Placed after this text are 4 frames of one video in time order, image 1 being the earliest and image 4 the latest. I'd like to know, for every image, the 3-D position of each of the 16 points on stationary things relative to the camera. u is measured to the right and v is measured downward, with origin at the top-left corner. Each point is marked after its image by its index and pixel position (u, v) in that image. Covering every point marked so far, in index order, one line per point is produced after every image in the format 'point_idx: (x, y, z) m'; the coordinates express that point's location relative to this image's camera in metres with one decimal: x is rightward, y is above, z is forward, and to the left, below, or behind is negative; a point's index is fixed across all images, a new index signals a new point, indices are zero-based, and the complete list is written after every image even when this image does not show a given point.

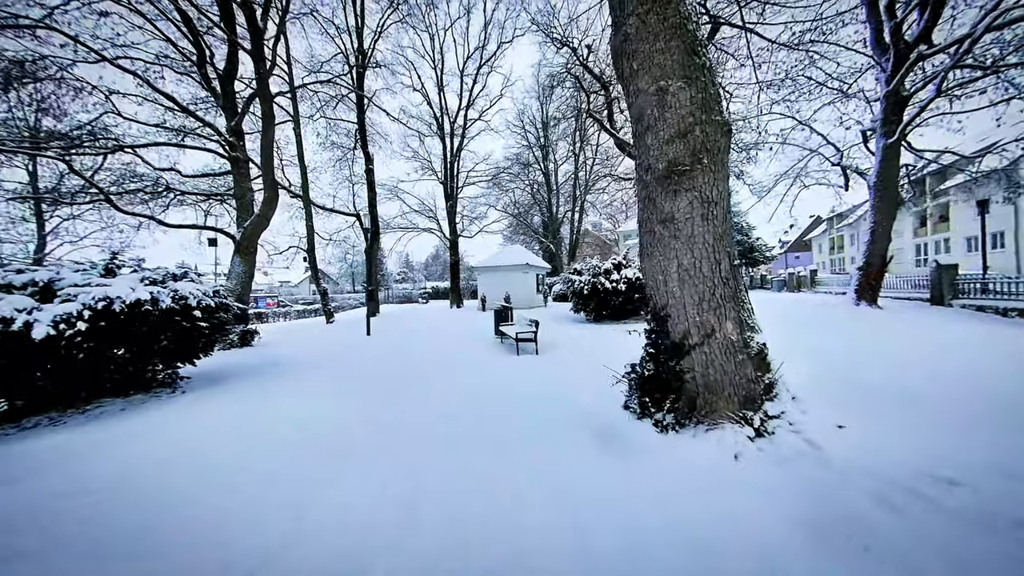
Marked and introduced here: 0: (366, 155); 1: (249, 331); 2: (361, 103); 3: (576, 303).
0: (-6.1, +5.6, +16.1) m
1: (-5.3, -0.9, +7.8) m
2: (-6.1, +7.4, +15.6) m
3: (+1.6, -0.4, +9.6) m
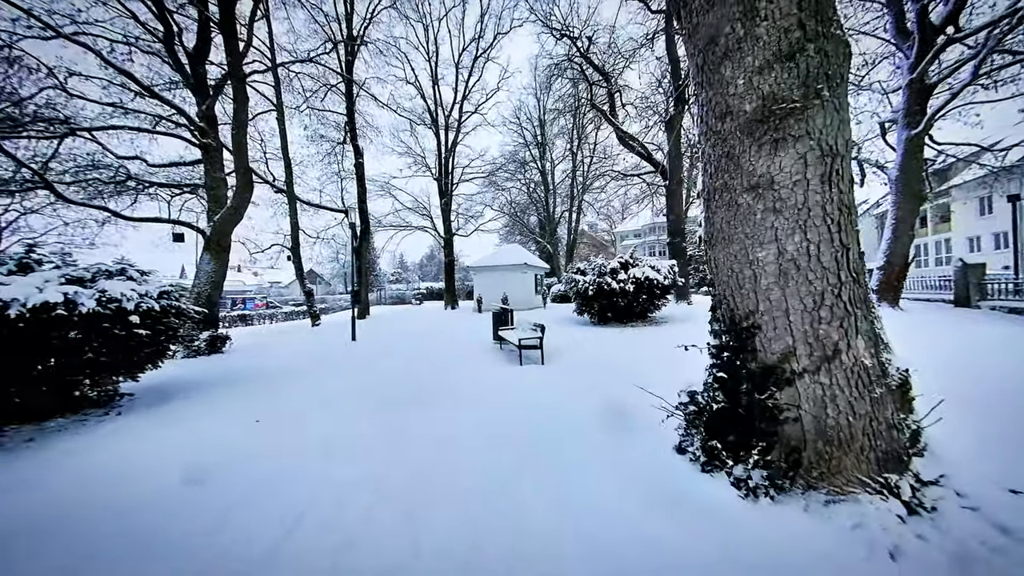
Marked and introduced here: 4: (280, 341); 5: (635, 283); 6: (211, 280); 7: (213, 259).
0: (-6.2, +5.5, +15.4) m
1: (-5.3, -0.9, +7.0) m
2: (-6.2, +7.4, +14.8) m
3: (+1.5, -0.4, +8.9) m
4: (-7.4, -1.7, +12.3) m
5: (+2.6, +0.1, +8.2) m
6: (-5.4, +0.1, +7.0) m
7: (-5.4, +0.5, +7.0) m
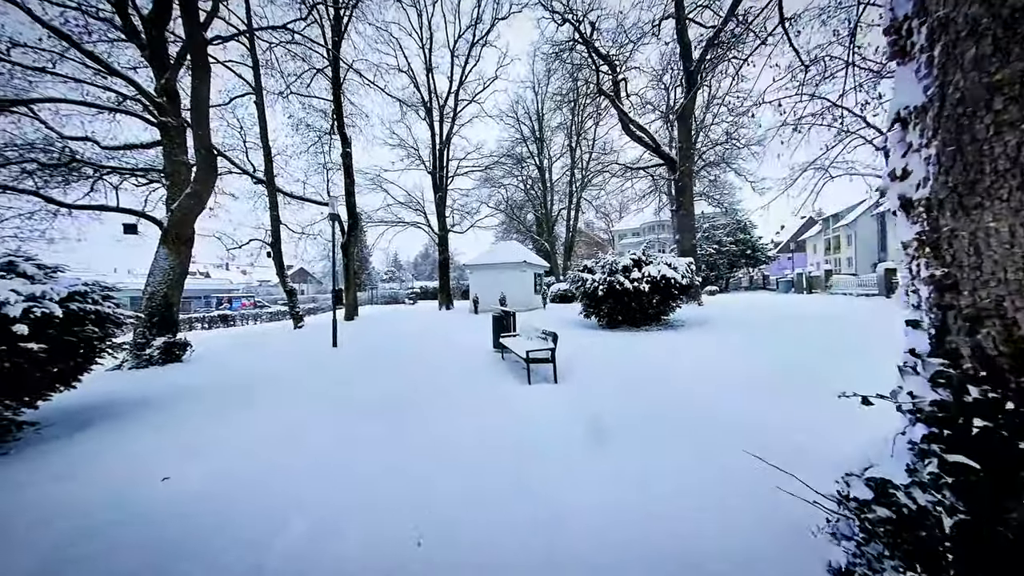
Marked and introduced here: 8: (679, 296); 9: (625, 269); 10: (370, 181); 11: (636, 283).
0: (-6.3, +5.6, +14.4) m
1: (-5.3, -0.9, +6.1) m
2: (-6.2, +7.4, +13.9) m
3: (+1.6, -0.4, +8.1) m
4: (-7.5, -1.7, +11.4) m
5: (+2.6, +0.1, +7.4) m
6: (-5.4, +0.1, +6.1) m
7: (-5.4, +0.5, +6.1) m
8: (+3.3, -0.2, +7.7) m
9: (+2.2, +0.4, +7.6) m
10: (-7.0, +5.3, +19.0) m
11: (+2.4, +0.1, +7.4) m
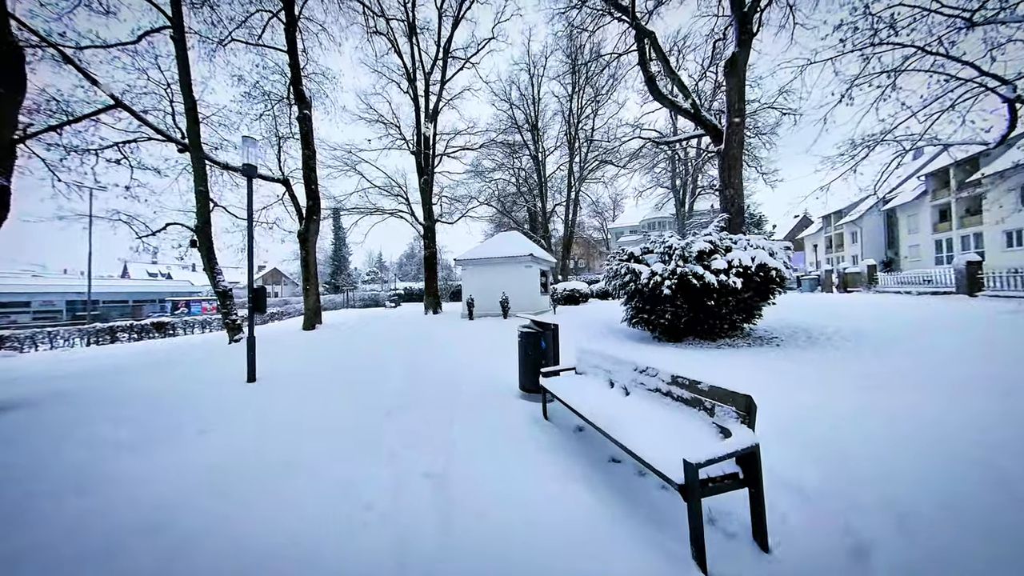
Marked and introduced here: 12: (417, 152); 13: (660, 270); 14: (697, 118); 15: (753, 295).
0: (-6.3, +5.6, +11.7) m
1: (-5.0, -0.8, +3.4) m
2: (-6.2, +7.4, +11.2) m
3: (+1.8, -0.3, +5.7) m
4: (-7.3, -1.7, +8.6) m
5: (+2.9, +0.1, +5.0) m
6: (-5.1, +0.2, +3.4) m
7: (-5.1, +0.5, +3.4) m
8: (+3.6, -0.1, +5.3) m
9: (+2.5, +0.4, +5.2) m
10: (-7.1, +5.2, +16.3) m
11: (+2.6, +0.2, +4.9) m
12: (-4.0, +5.7, +16.4) m
13: (+1.9, +0.2, +5.3) m
14: (+4.6, +4.2, +9.7) m
15: (+3.3, -0.1, +5.2) m
